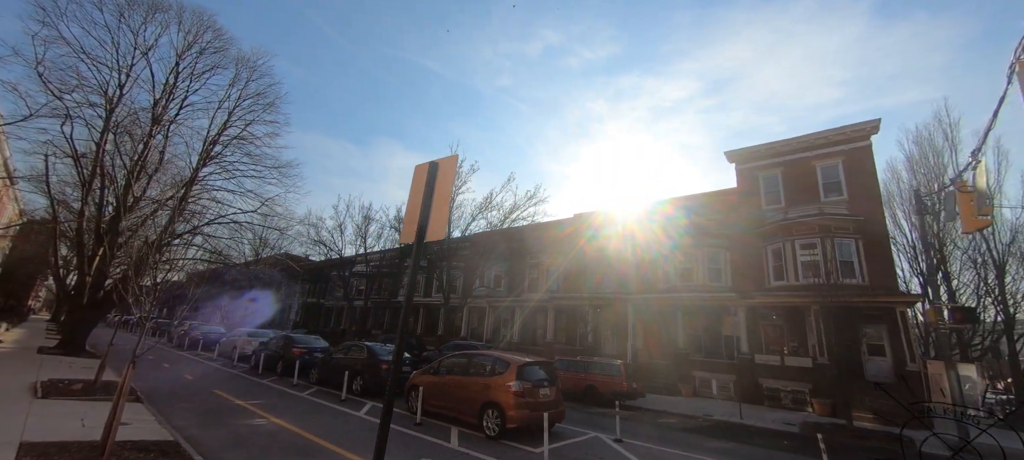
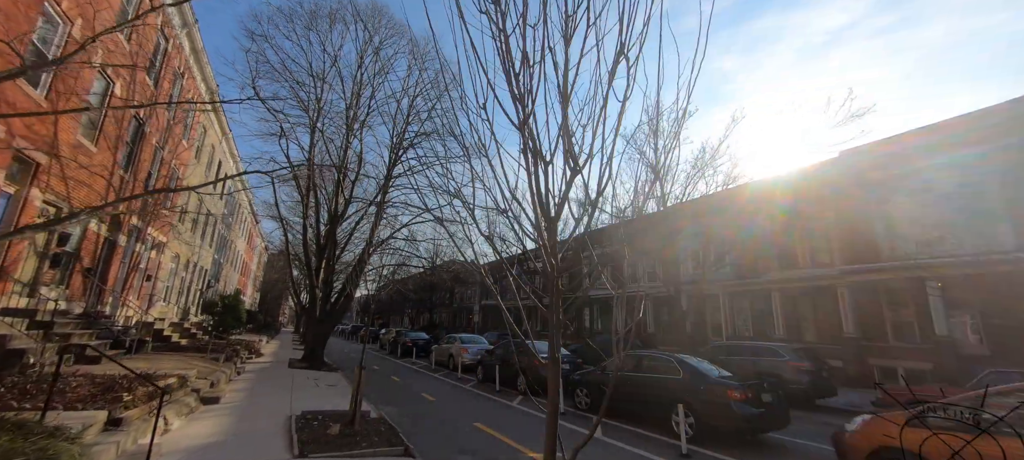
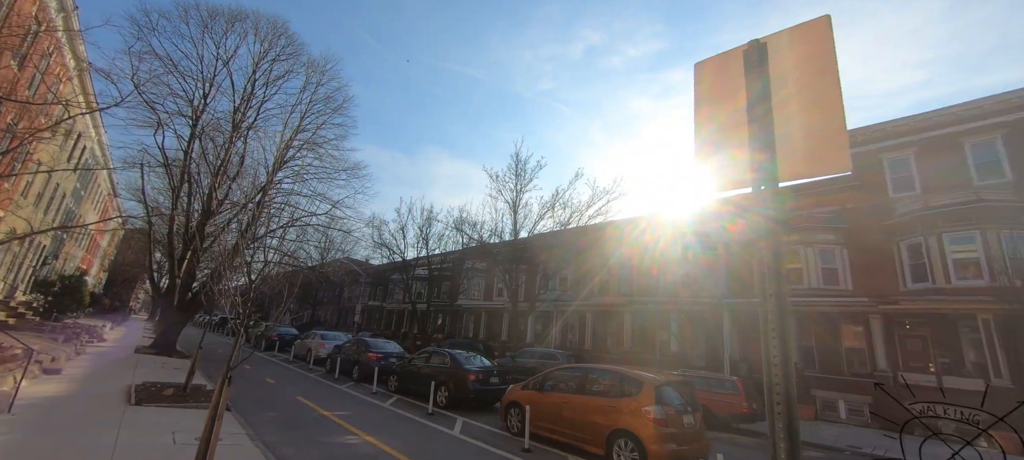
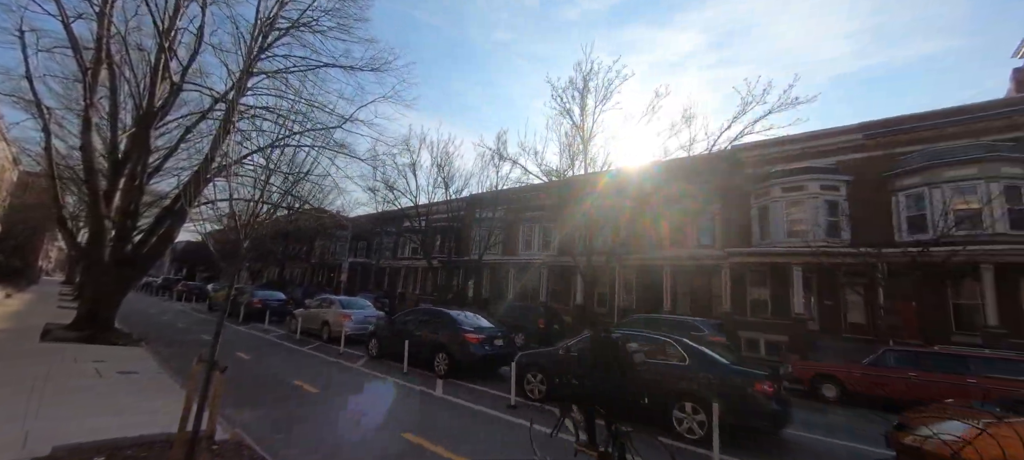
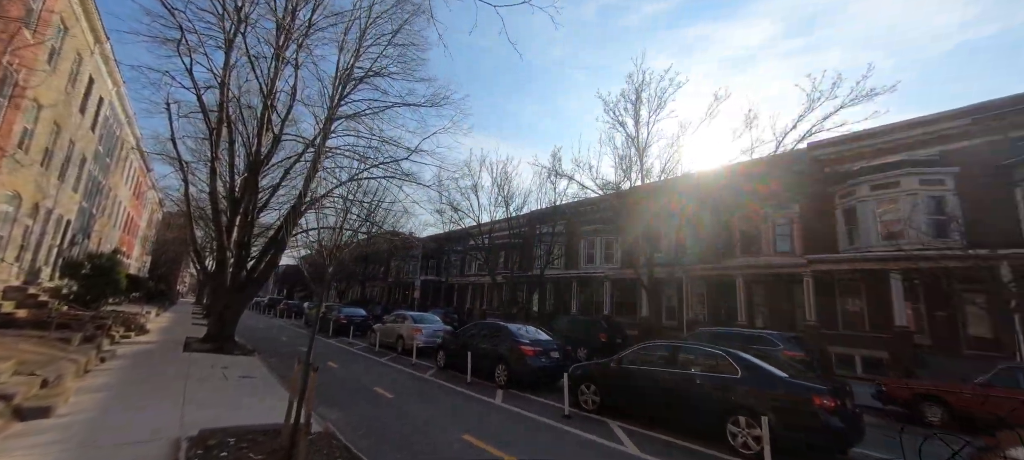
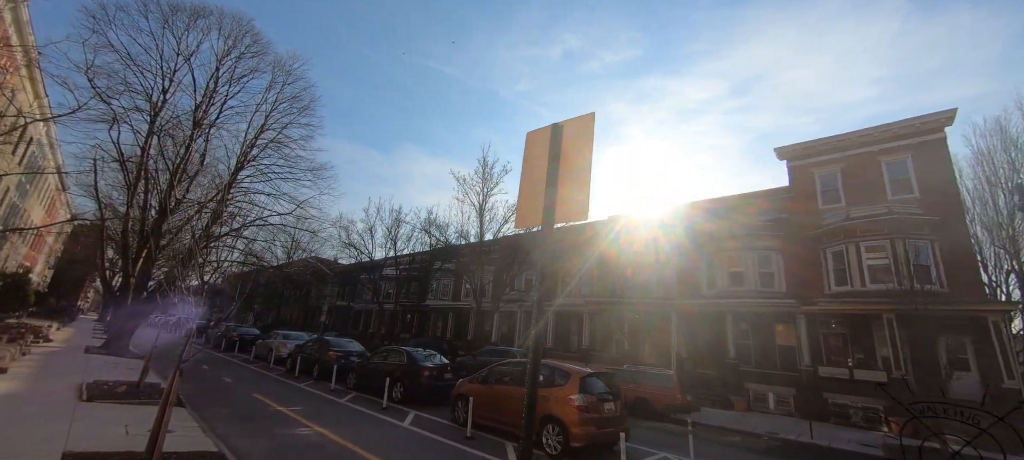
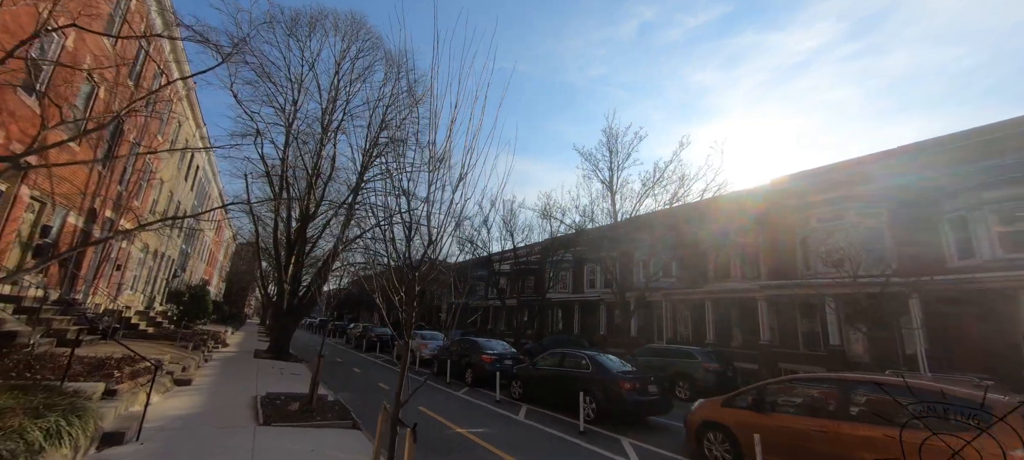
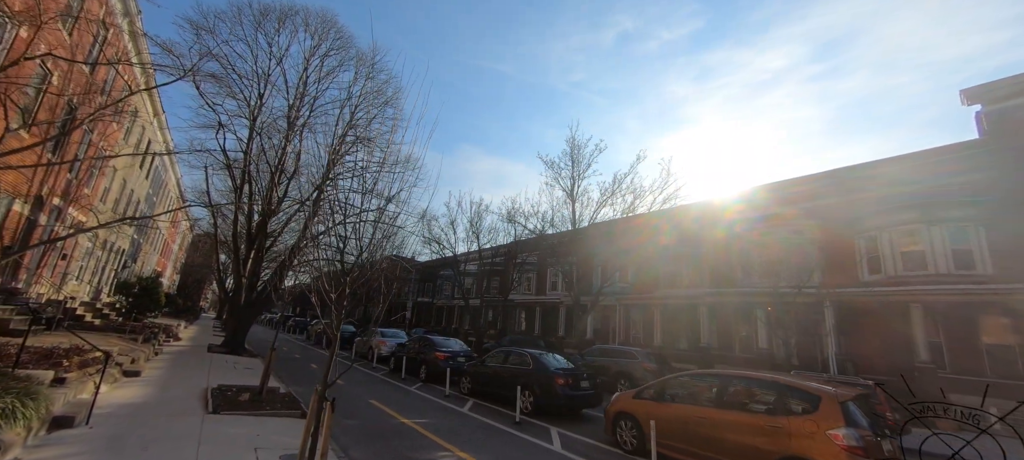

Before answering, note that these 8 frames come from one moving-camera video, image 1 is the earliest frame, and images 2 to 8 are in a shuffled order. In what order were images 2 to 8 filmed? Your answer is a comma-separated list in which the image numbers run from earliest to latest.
6, 3, 8, 7, 2, 5, 4
